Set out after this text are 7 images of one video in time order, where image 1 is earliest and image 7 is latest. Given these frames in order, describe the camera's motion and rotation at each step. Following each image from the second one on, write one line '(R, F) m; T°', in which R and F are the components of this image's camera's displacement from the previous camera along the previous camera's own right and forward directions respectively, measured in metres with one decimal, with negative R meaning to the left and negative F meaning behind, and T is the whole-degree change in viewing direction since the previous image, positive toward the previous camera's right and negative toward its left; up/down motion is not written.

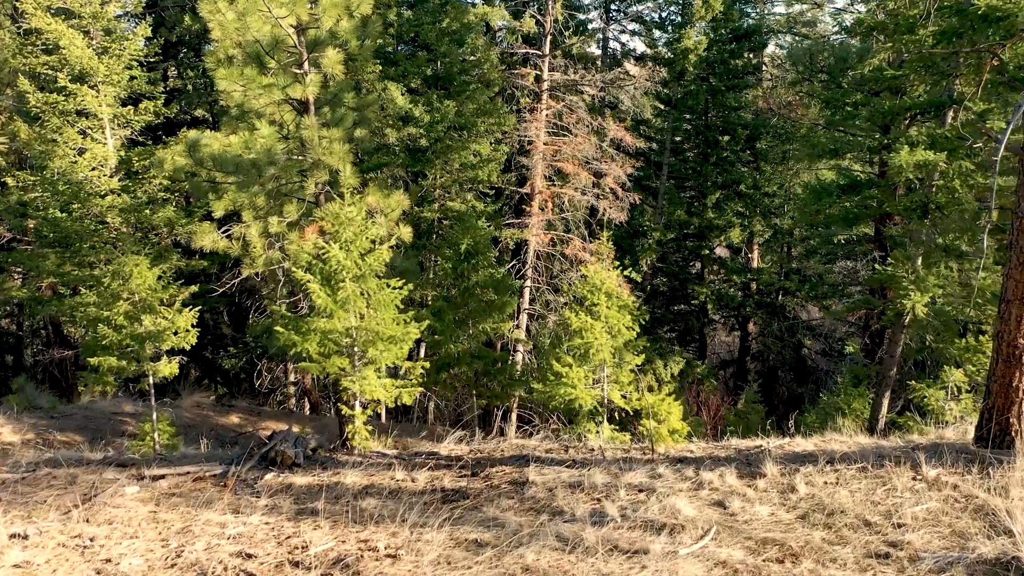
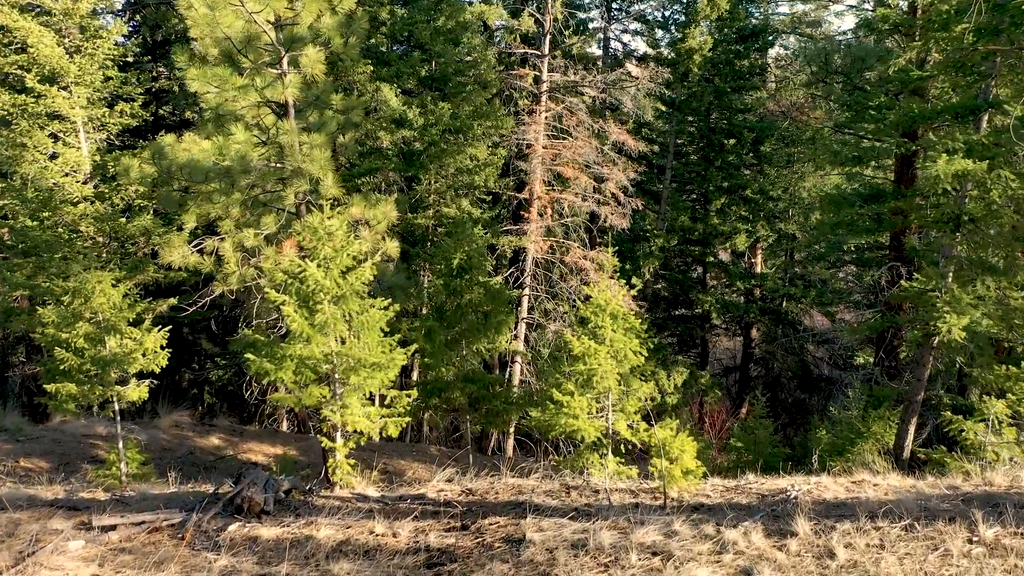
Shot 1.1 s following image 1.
(0.0, +0.7) m; 0°
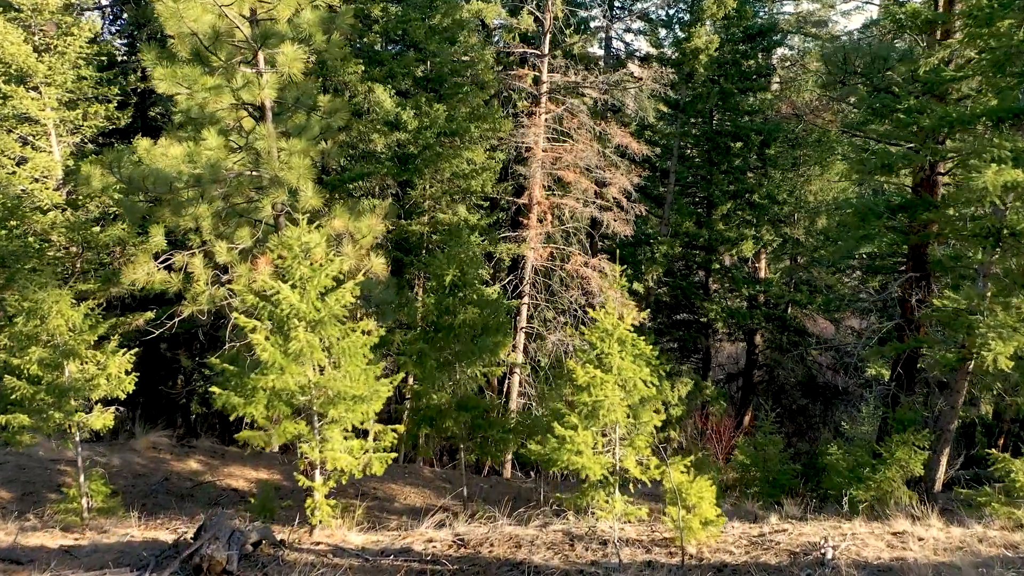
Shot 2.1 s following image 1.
(0.0, +0.7) m; 0°
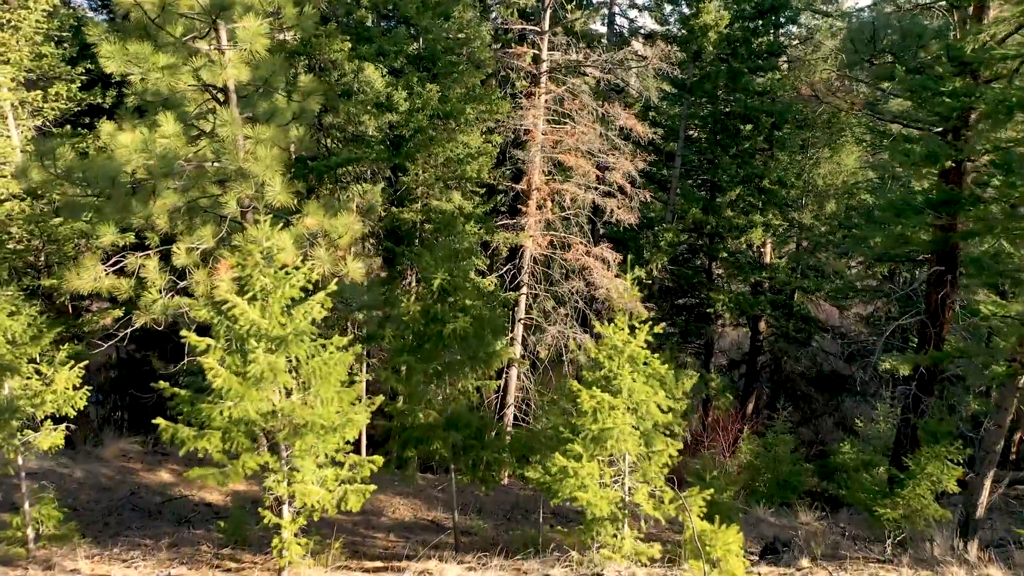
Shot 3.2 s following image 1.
(0.0, +0.9) m; 0°
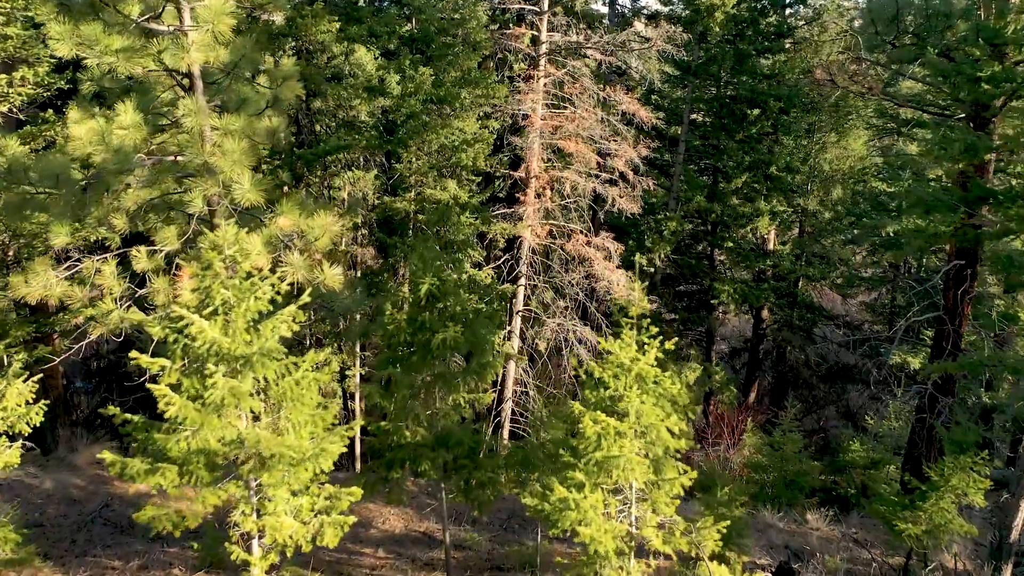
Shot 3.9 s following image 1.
(0.0, +0.6) m; 0°
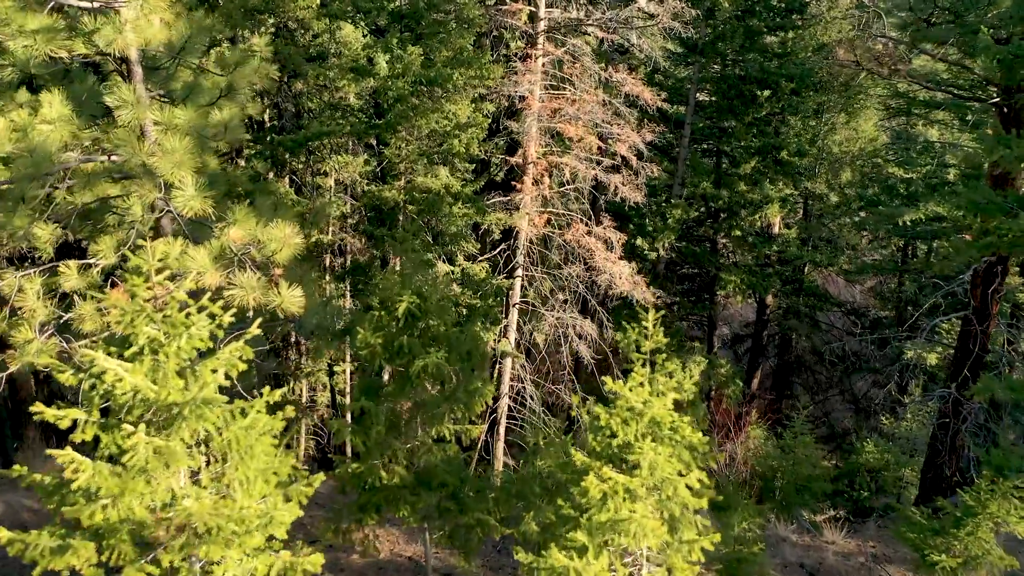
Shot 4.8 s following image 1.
(0.0, +0.9) m; 0°
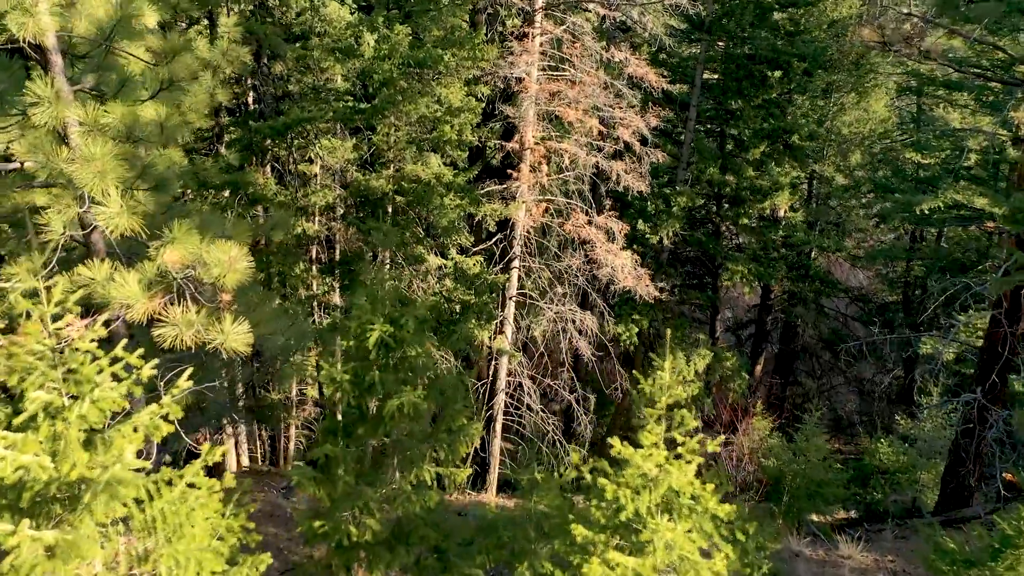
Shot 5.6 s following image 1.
(+0.1, +0.8) m; 0°
